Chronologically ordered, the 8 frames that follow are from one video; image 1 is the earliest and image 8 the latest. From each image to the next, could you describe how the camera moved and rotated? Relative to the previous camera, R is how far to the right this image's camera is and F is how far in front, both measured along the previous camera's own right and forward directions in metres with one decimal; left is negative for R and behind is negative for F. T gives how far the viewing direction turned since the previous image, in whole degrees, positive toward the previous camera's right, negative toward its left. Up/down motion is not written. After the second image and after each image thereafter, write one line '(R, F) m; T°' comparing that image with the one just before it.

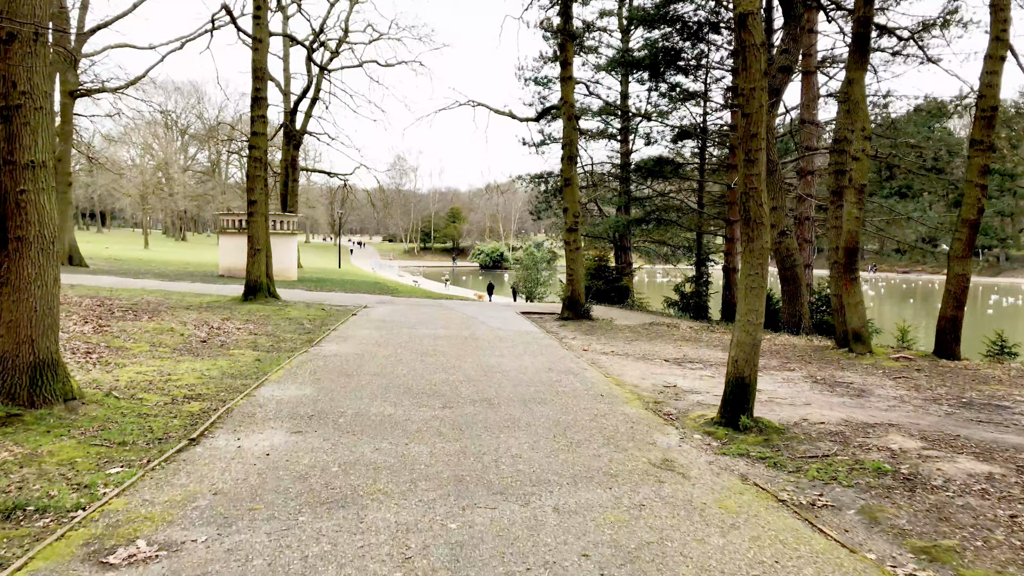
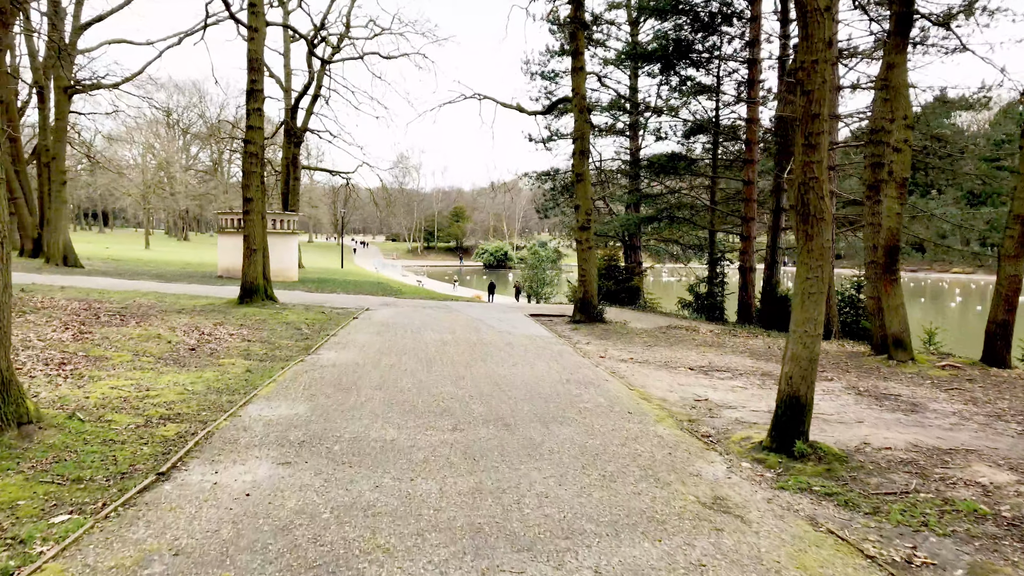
(-0.1, +0.7) m; 0°
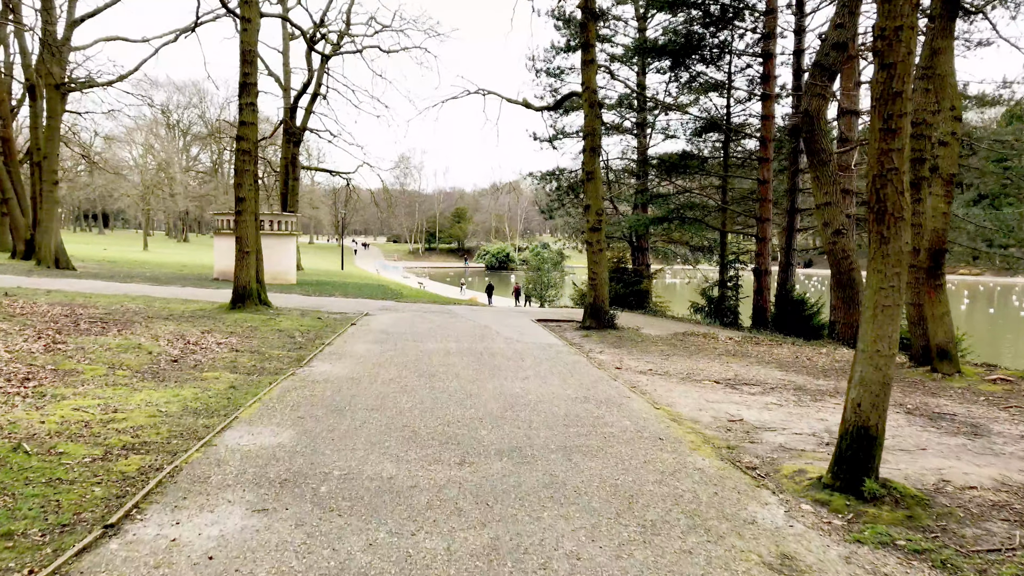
(-0.1, +0.7) m; 0°
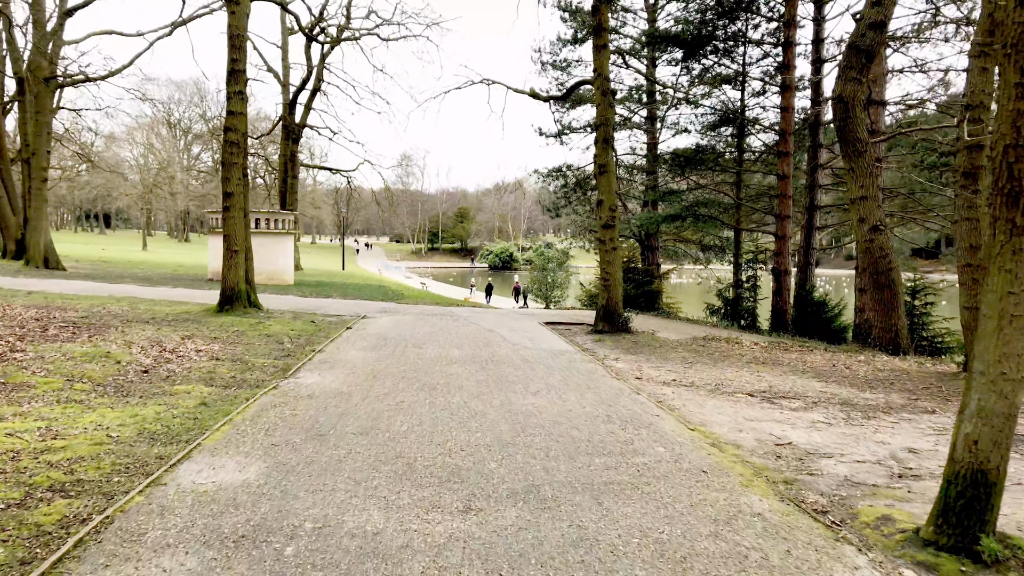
(-0.1, +0.8) m; 0°
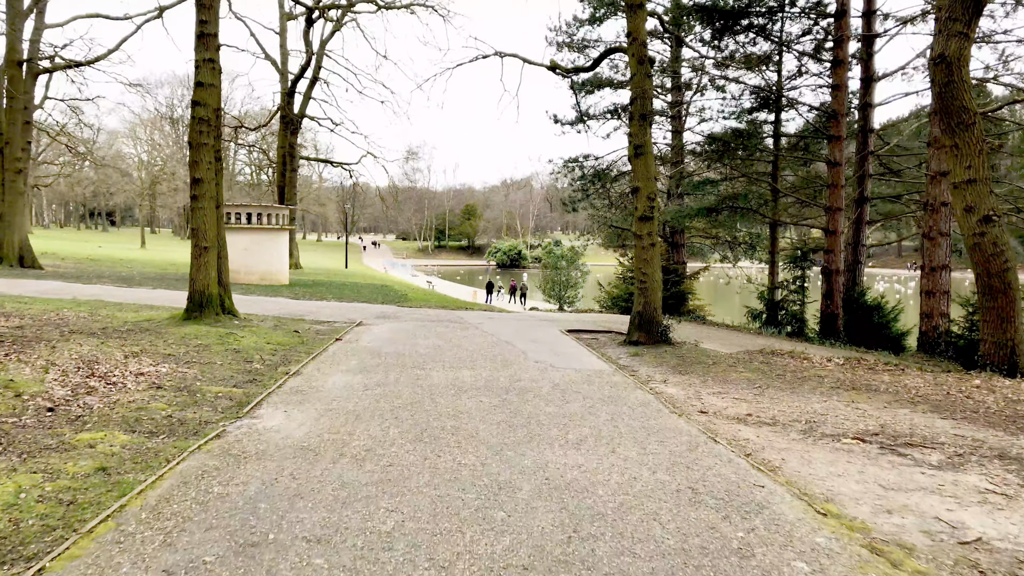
(-0.2, +1.8) m; -1°
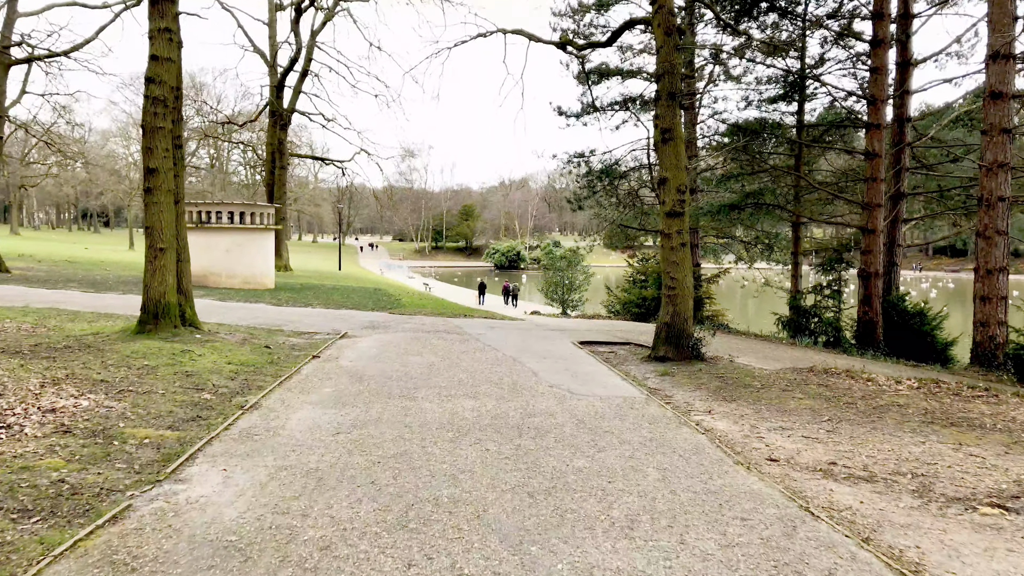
(-0.1, +1.4) m; 0°
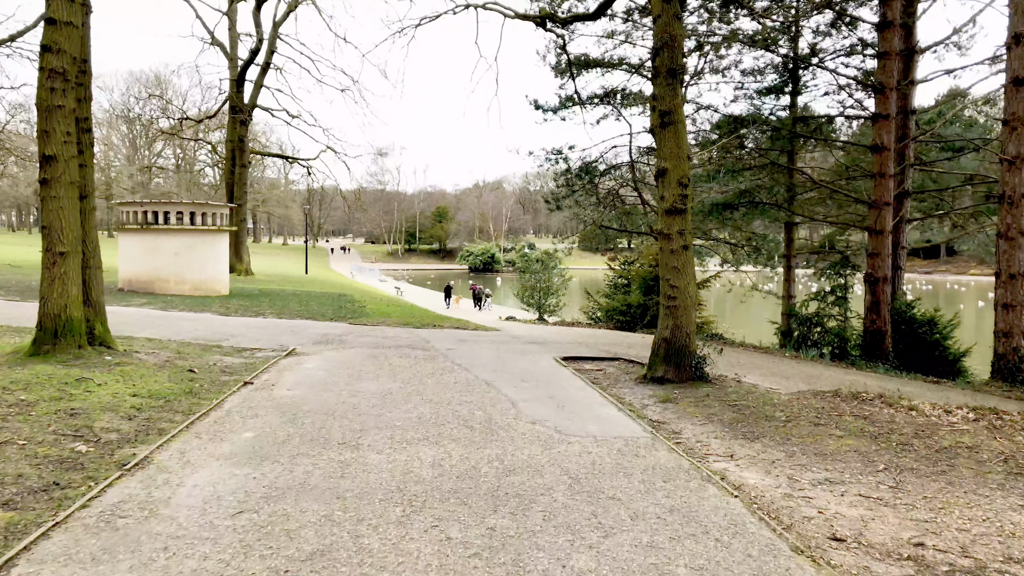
(0.0, +1.3) m; +2°
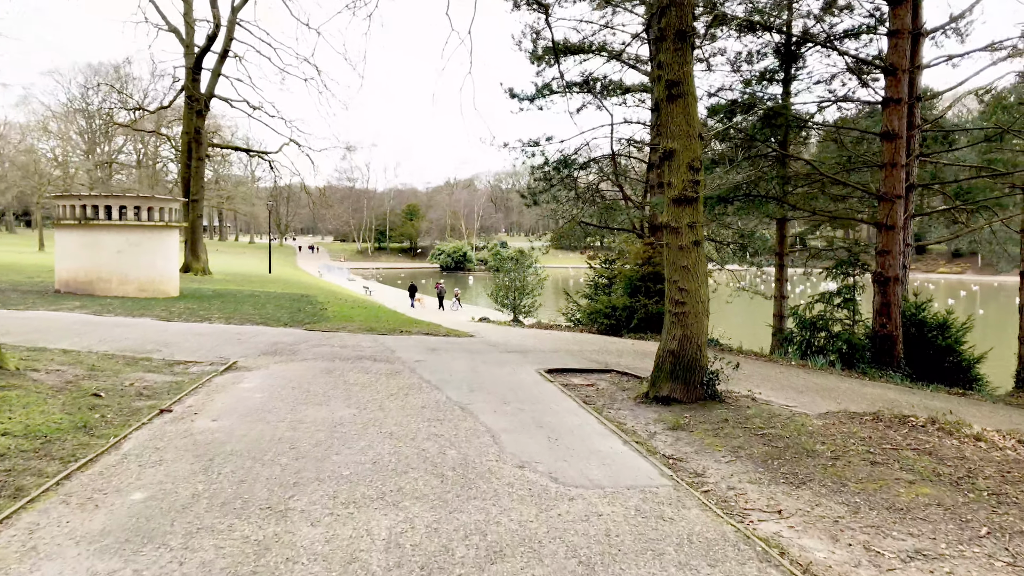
(-0.1, +1.2) m; +2°
